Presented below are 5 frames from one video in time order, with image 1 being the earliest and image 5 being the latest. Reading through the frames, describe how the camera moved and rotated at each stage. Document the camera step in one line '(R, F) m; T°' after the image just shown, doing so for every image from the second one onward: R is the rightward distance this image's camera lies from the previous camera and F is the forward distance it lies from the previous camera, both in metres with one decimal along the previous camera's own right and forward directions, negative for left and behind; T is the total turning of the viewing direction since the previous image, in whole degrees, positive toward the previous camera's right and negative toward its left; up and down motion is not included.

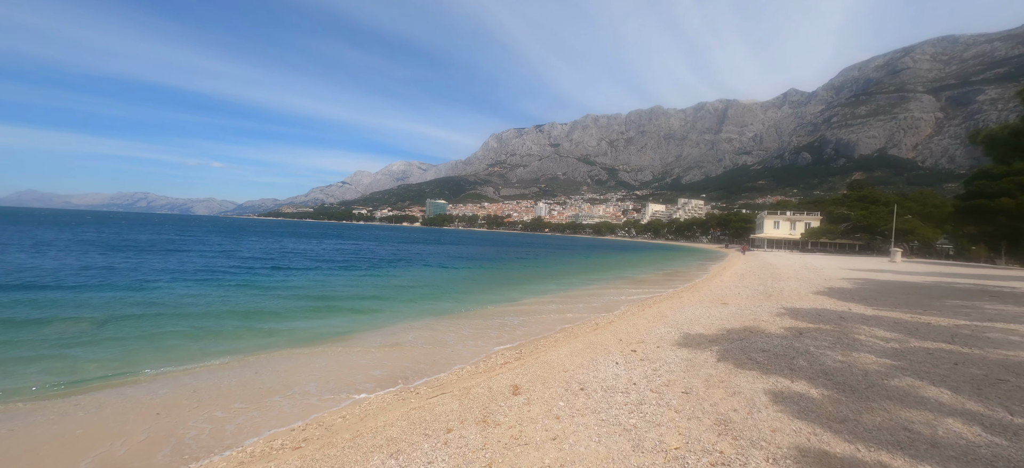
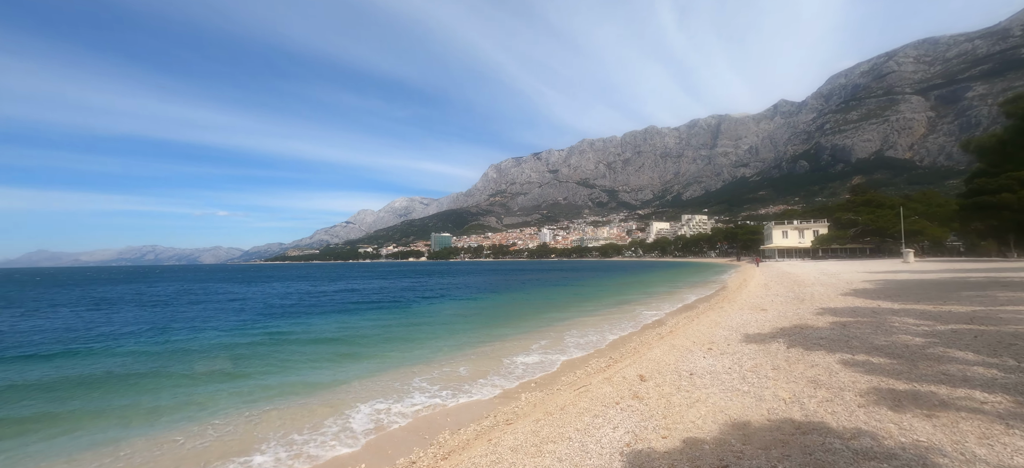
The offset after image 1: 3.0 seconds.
(-1.7, -1.6) m; 0°
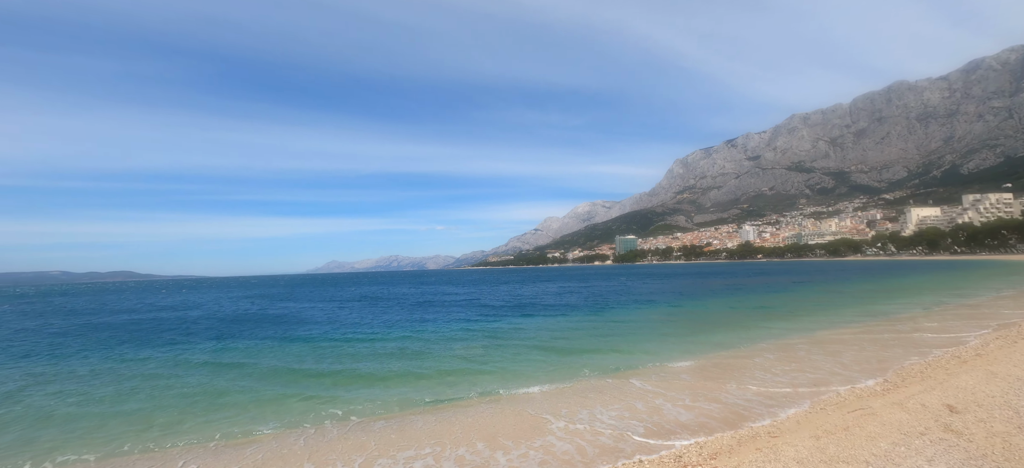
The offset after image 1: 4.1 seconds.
(-0.7, -0.7) m; -25°
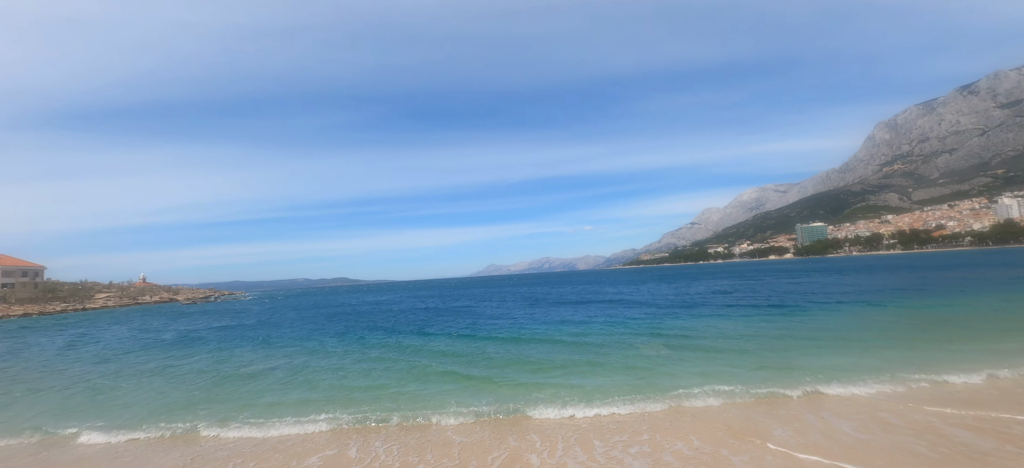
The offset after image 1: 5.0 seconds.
(-0.9, -0.6) m; -21°
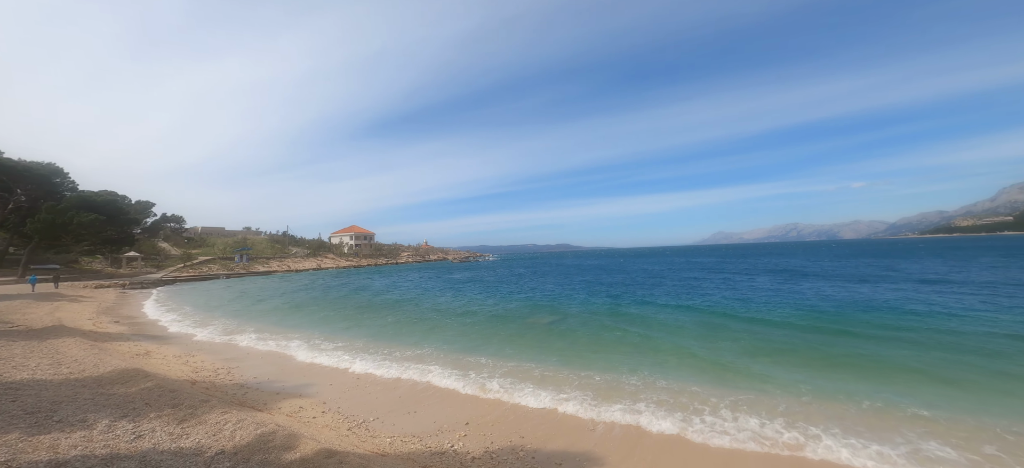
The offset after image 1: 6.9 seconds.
(-3.4, -0.2) m; -30°
